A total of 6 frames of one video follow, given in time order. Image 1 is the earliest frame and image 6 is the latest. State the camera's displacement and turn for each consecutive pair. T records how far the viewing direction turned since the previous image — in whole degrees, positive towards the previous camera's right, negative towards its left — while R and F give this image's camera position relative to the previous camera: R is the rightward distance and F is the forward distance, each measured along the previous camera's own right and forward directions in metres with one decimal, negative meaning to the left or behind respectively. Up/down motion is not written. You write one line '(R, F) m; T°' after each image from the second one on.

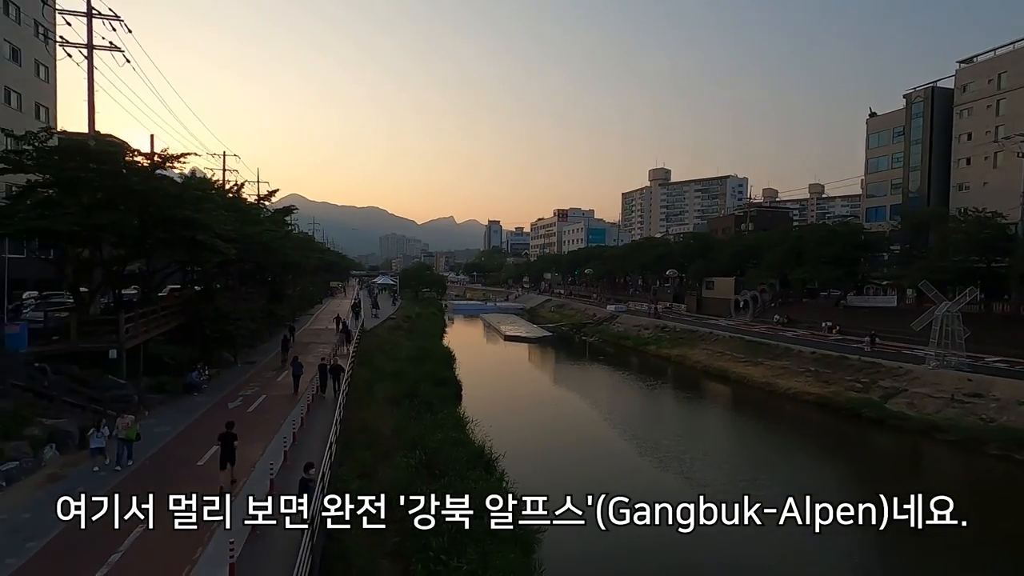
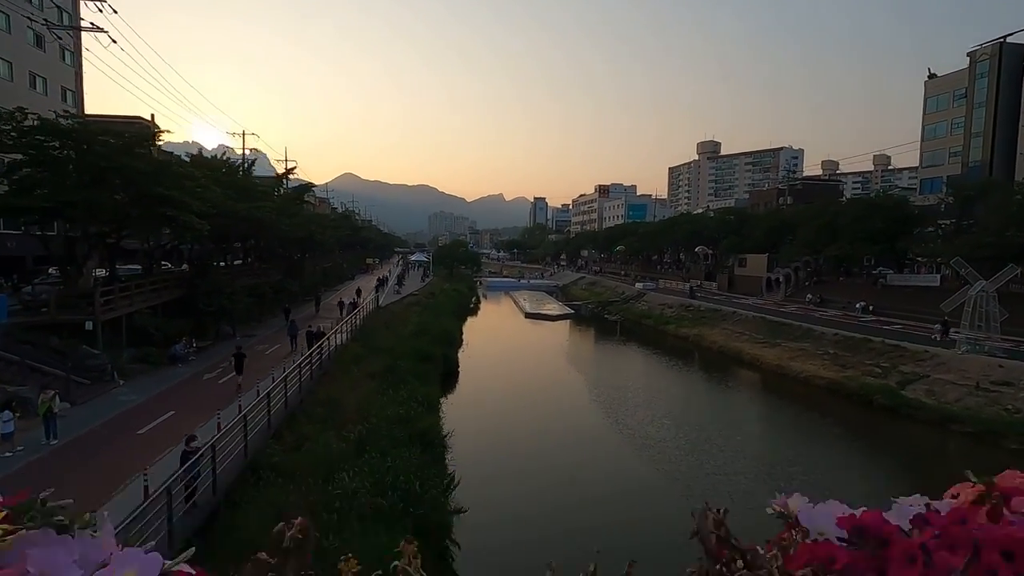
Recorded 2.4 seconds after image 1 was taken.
(+2.2, +0.5) m; -5°
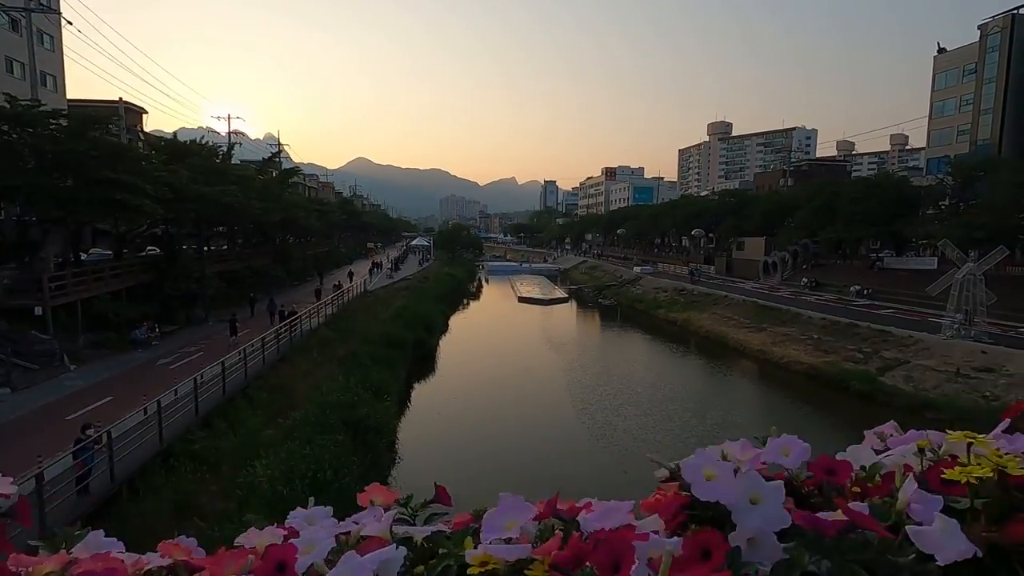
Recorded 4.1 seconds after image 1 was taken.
(+1.6, +0.3) m; -2°
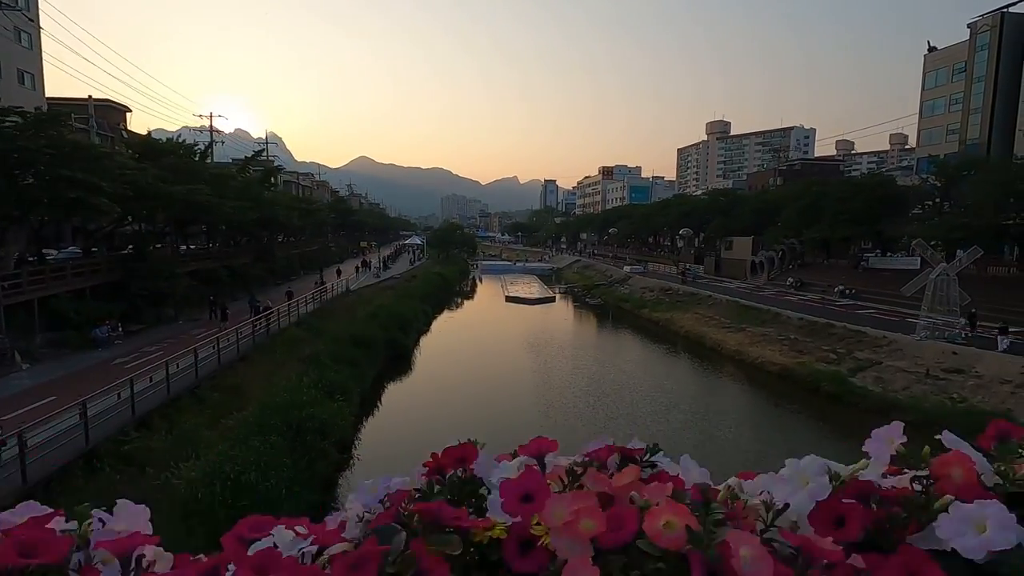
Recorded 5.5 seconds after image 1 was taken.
(+1.2, +0.1) m; 0°
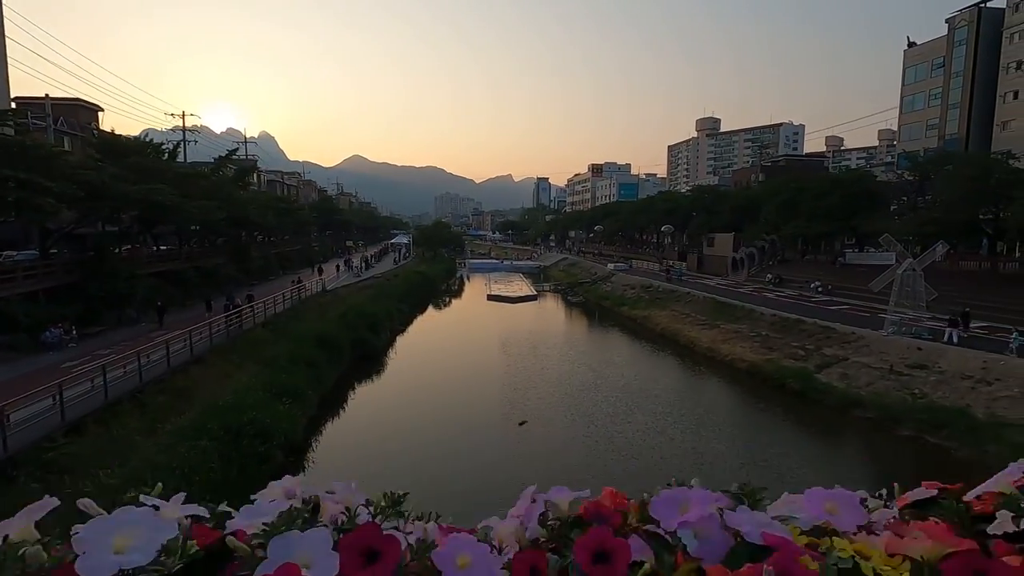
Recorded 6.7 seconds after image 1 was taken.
(+1.1, +0.2) m; 0°
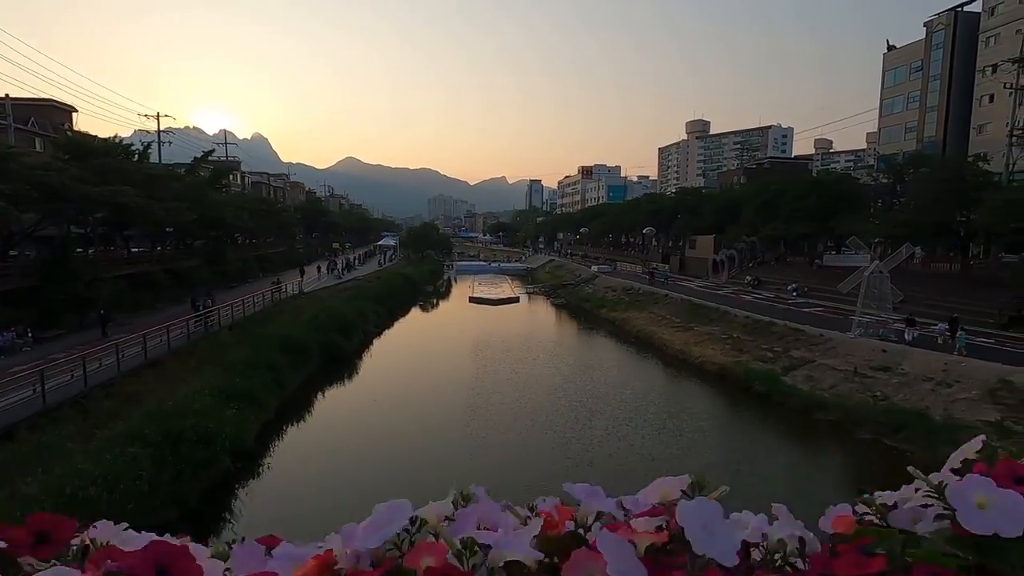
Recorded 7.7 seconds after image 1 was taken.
(+0.9, +0.1) m; 0°
